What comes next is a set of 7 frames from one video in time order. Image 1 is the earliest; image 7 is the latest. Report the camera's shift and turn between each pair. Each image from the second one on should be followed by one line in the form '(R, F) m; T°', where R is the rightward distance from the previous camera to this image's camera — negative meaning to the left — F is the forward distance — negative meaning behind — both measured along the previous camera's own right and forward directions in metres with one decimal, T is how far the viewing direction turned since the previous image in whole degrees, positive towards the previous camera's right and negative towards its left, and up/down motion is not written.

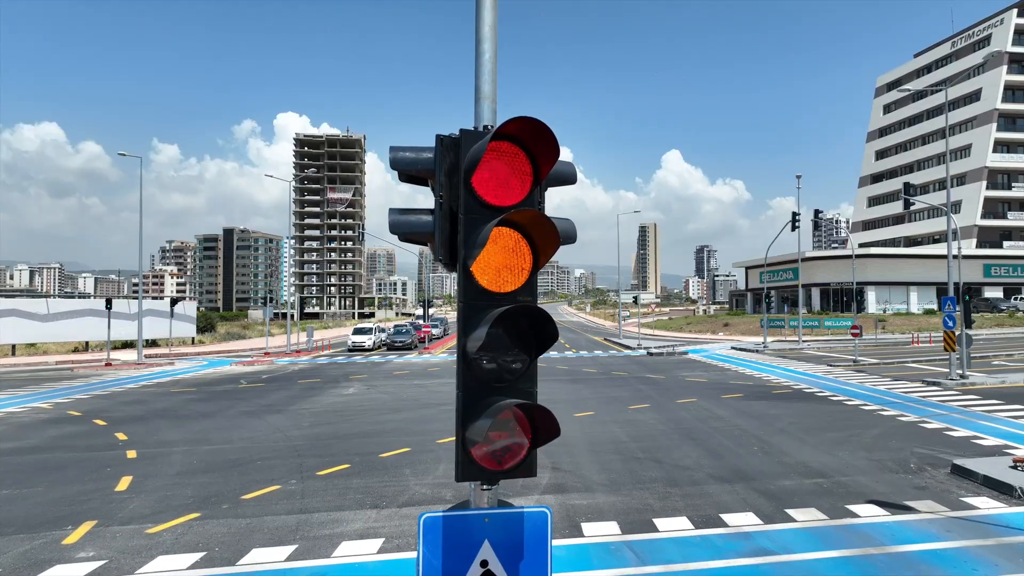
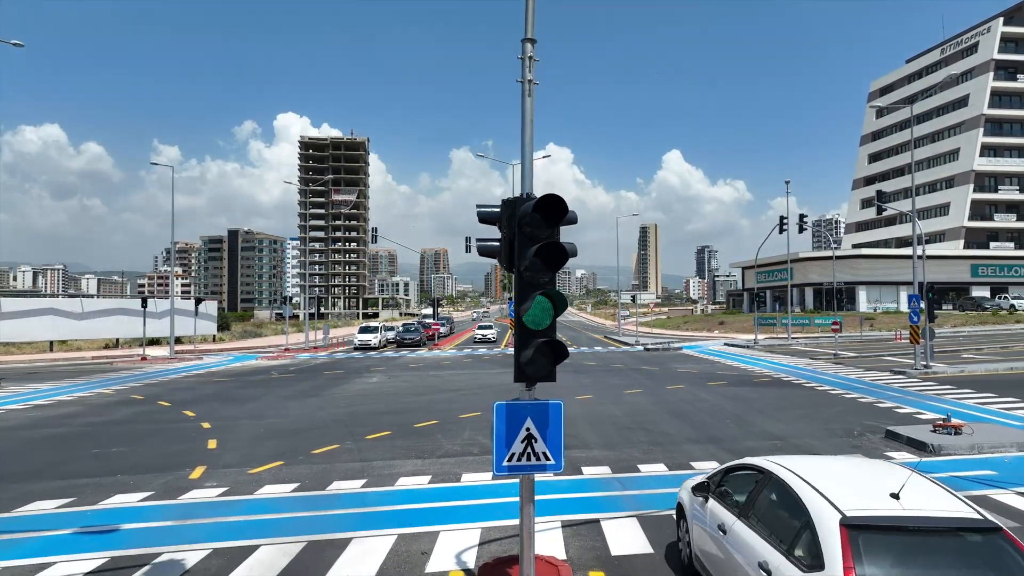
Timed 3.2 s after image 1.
(-0.2, -2.2) m; 0°
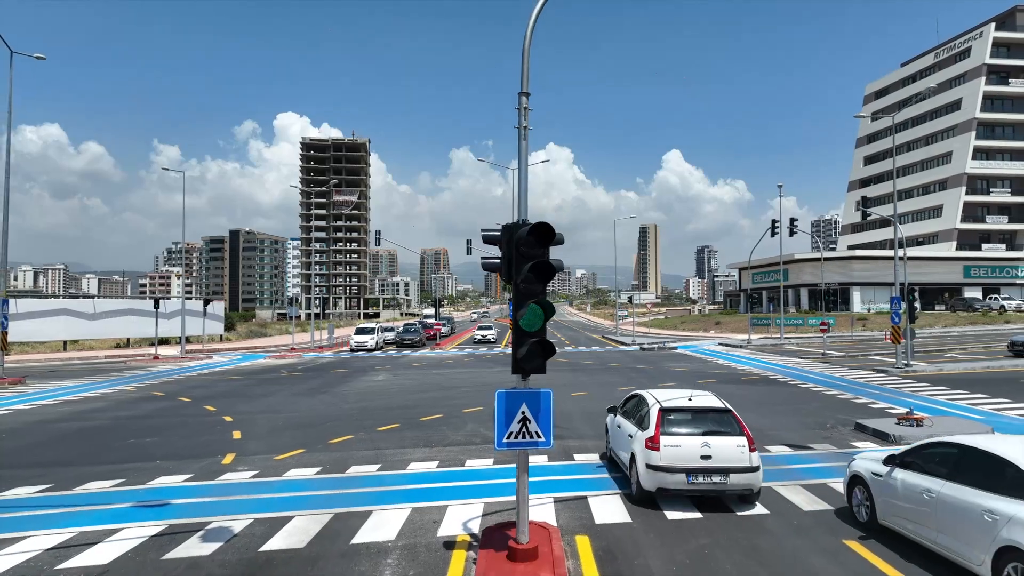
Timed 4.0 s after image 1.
(0.0, -1.0) m; 0°
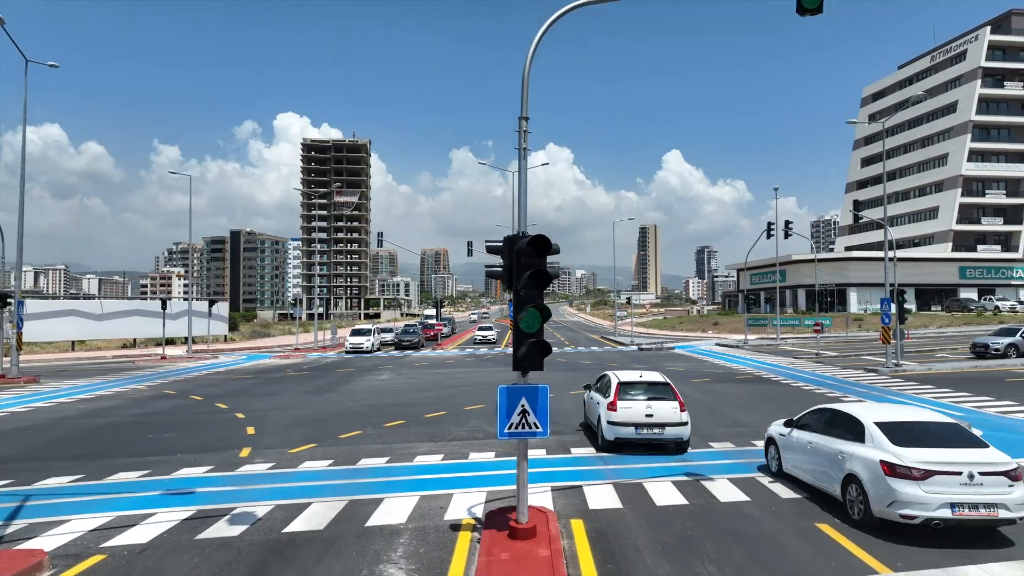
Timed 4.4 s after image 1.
(0.0, -0.6) m; 0°
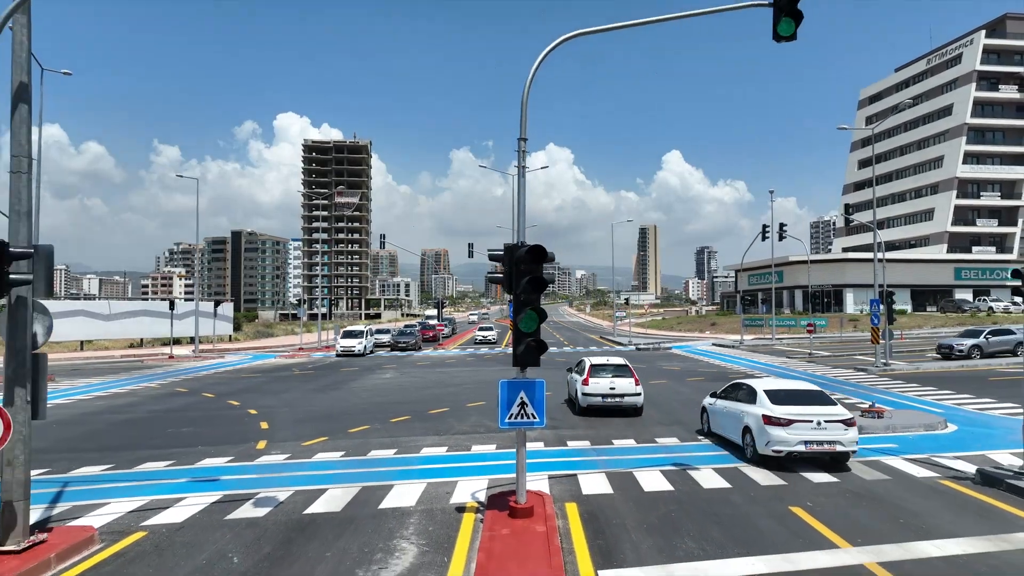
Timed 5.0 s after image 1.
(0.0, -0.7) m; 0°
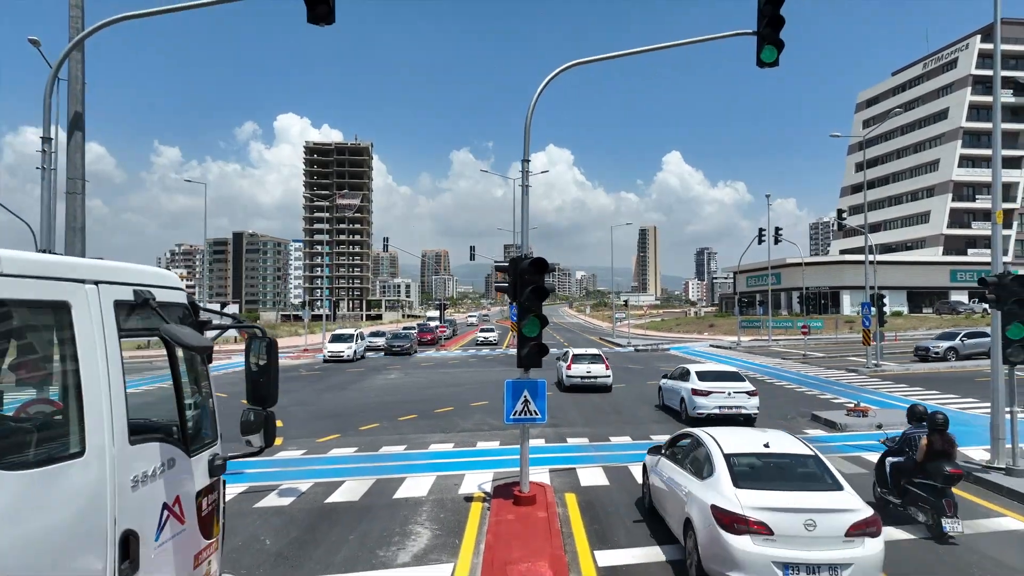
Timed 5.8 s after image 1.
(-0.1, -0.7) m; 0°
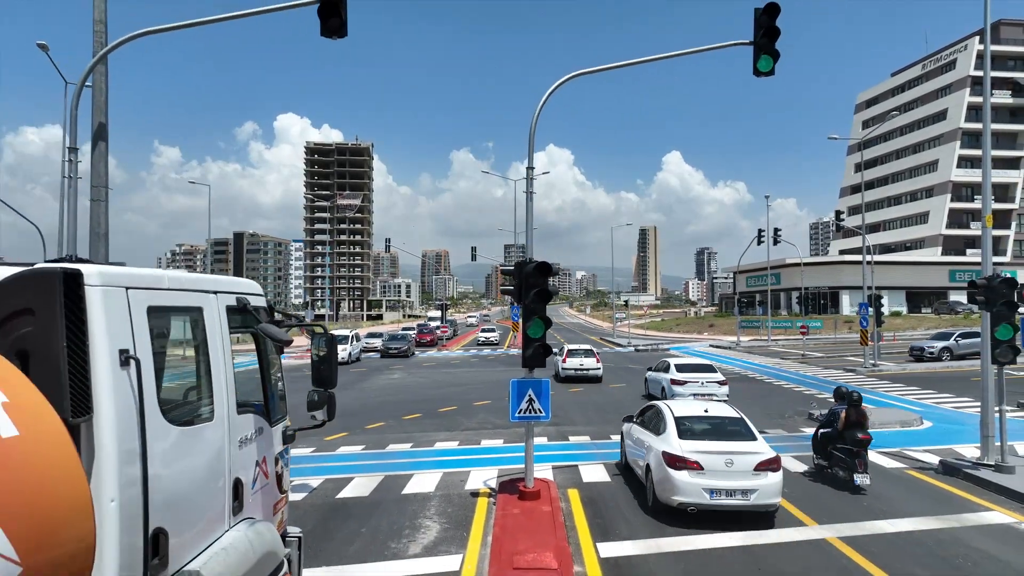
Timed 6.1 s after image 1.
(-0.1, -0.3) m; 0°
